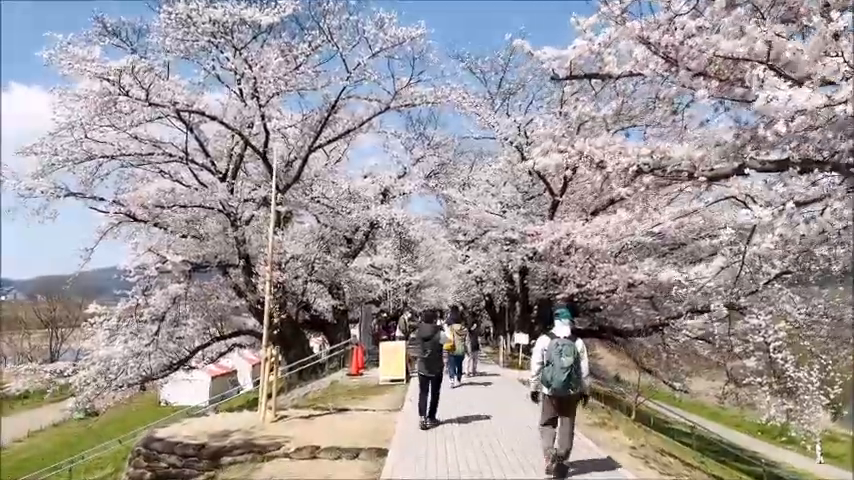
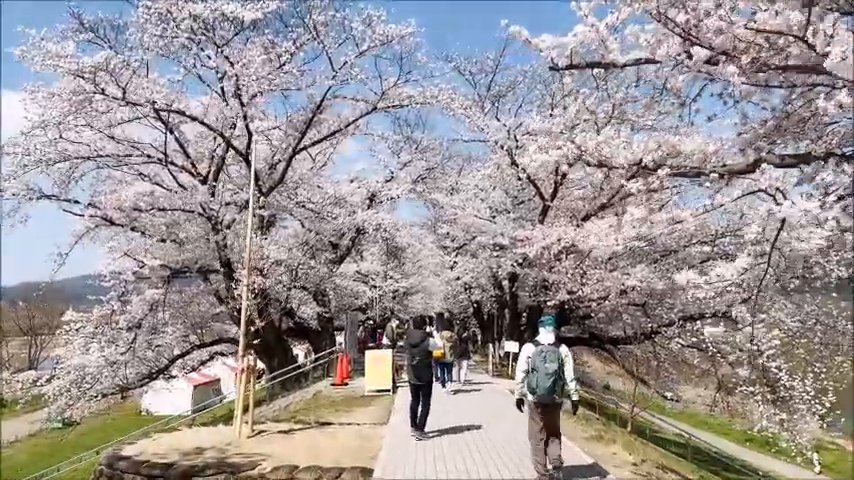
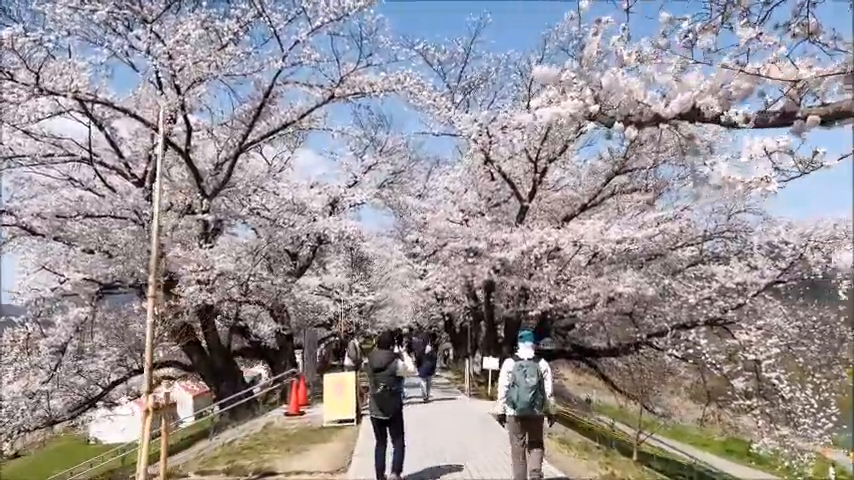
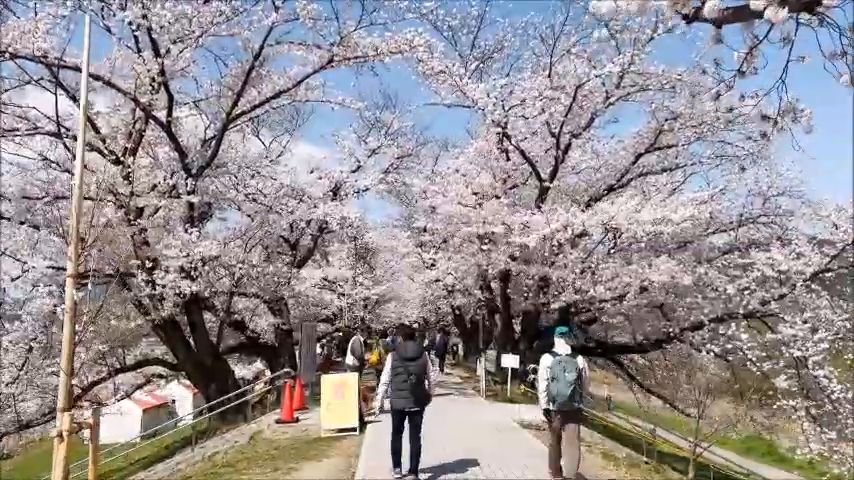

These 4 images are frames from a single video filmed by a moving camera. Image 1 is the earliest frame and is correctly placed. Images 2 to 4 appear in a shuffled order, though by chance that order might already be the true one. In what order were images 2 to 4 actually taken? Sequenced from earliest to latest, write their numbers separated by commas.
2, 3, 4
